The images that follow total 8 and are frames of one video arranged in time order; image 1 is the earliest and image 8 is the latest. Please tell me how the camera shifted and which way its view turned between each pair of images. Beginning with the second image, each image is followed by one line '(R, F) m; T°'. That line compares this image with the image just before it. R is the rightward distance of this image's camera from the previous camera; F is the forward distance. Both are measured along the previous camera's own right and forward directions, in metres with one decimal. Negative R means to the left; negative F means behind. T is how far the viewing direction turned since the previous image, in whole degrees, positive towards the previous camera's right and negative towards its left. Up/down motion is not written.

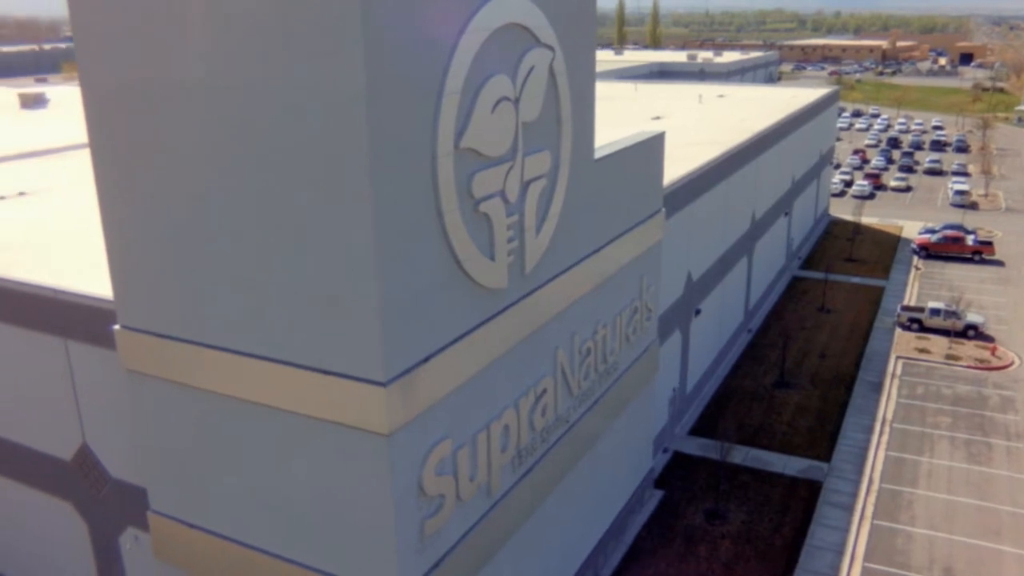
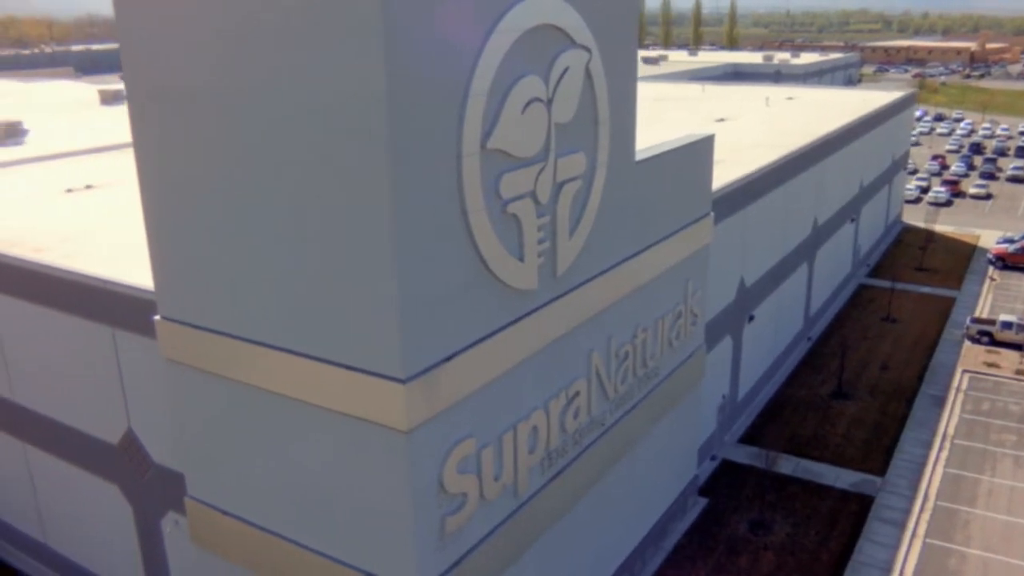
(+0.5, 0.0) m; -5°
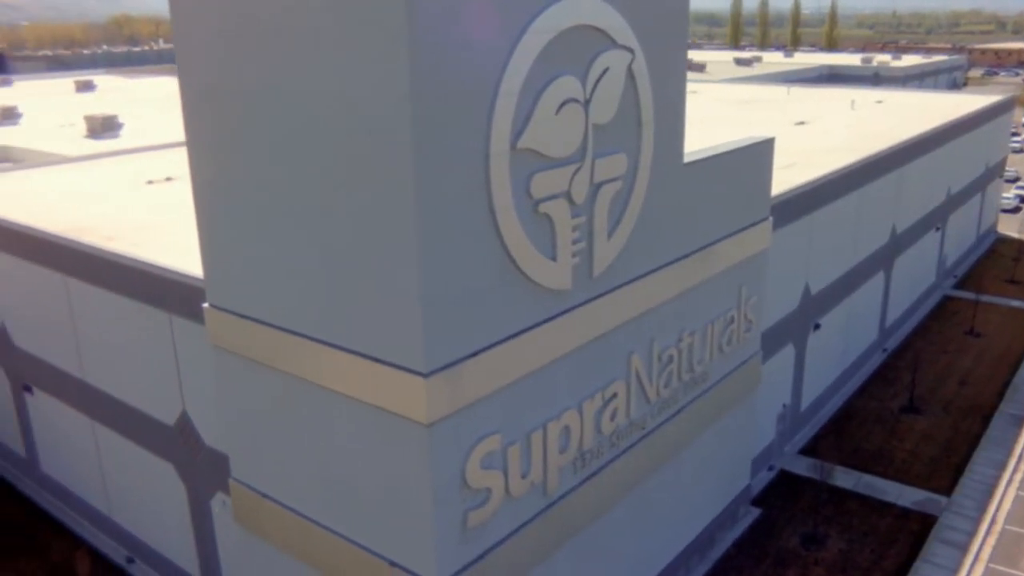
(+0.6, 0.0) m; -6°
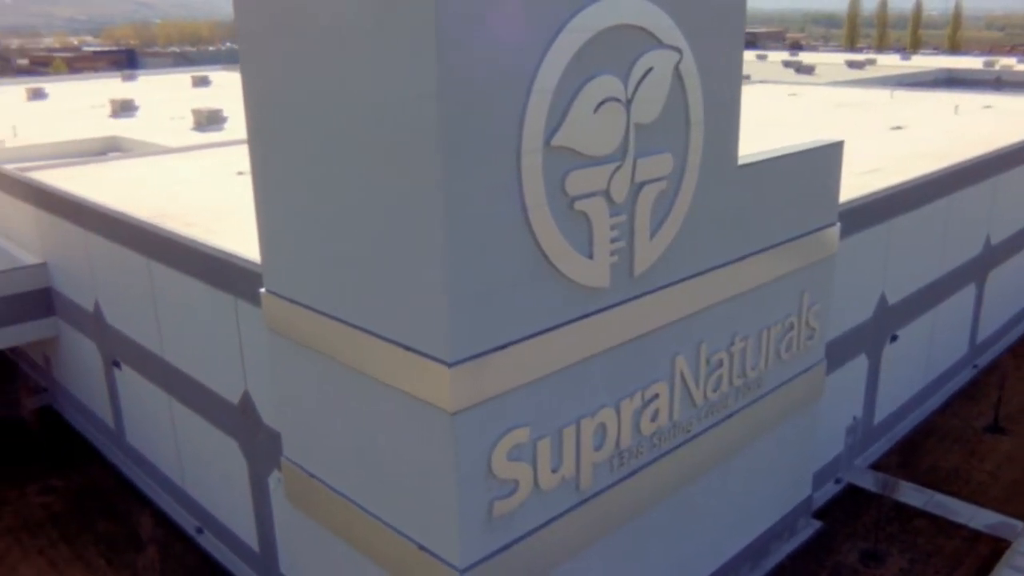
(+0.7, -0.1) m; -6°
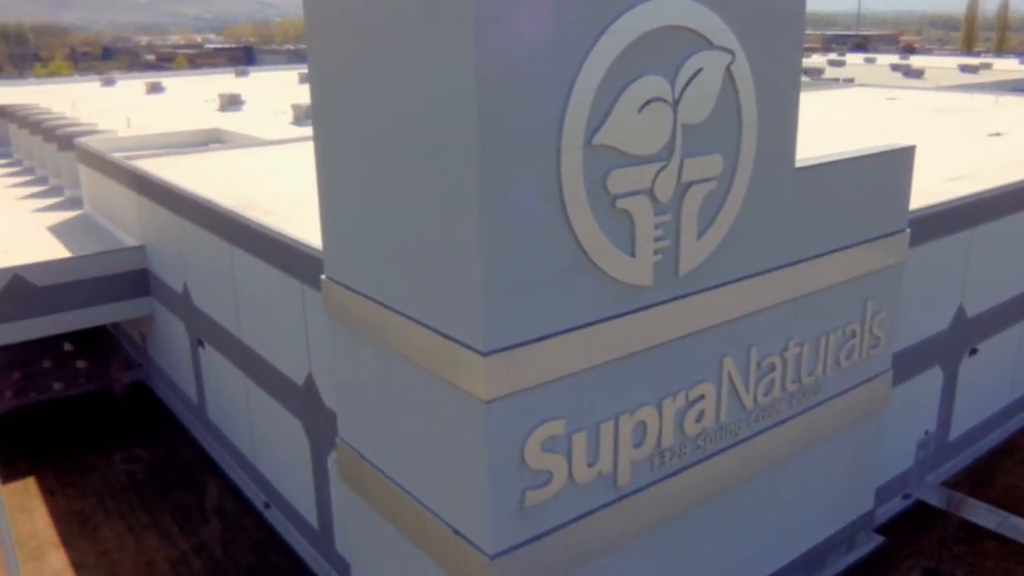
(+0.6, -0.2) m; -6°
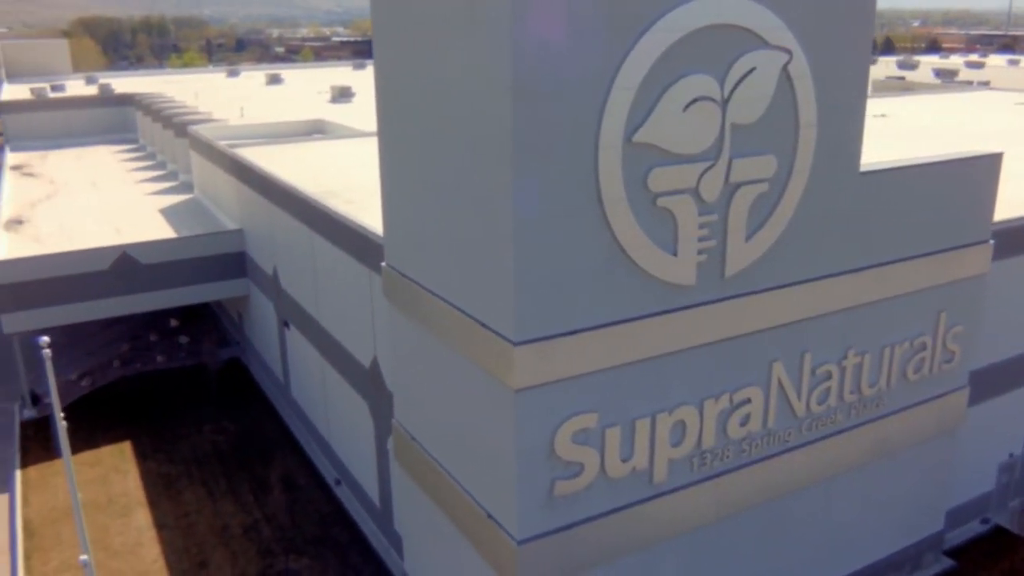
(+0.8, -0.2) m; -7°
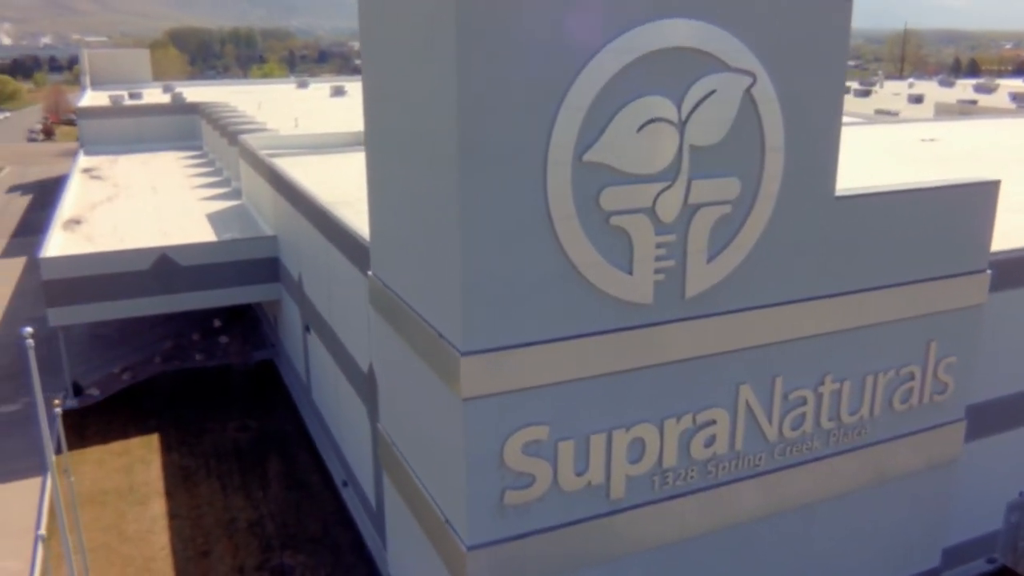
(+1.4, -0.2) m; -5°
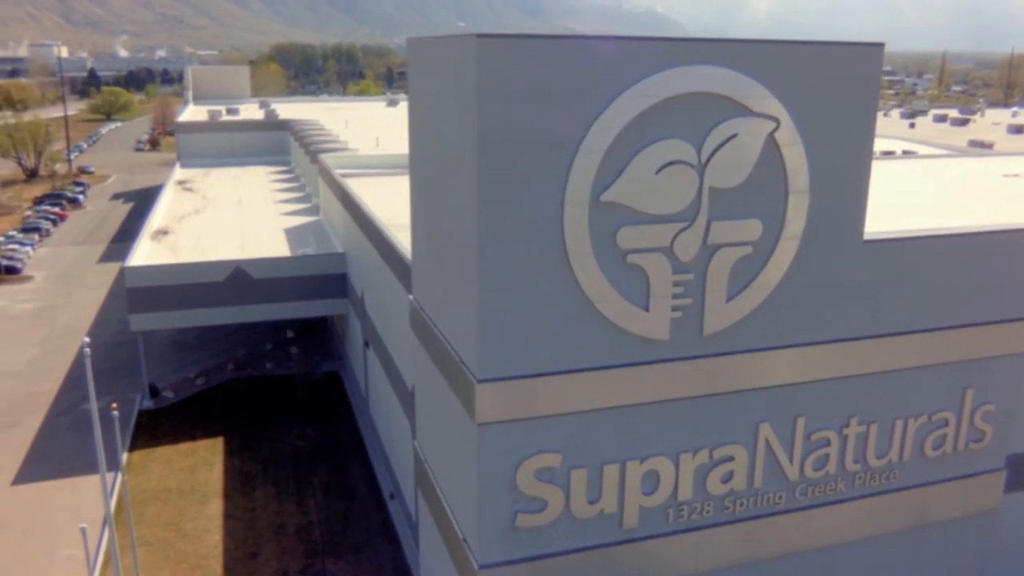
(+0.8, -0.4) m; -6°
